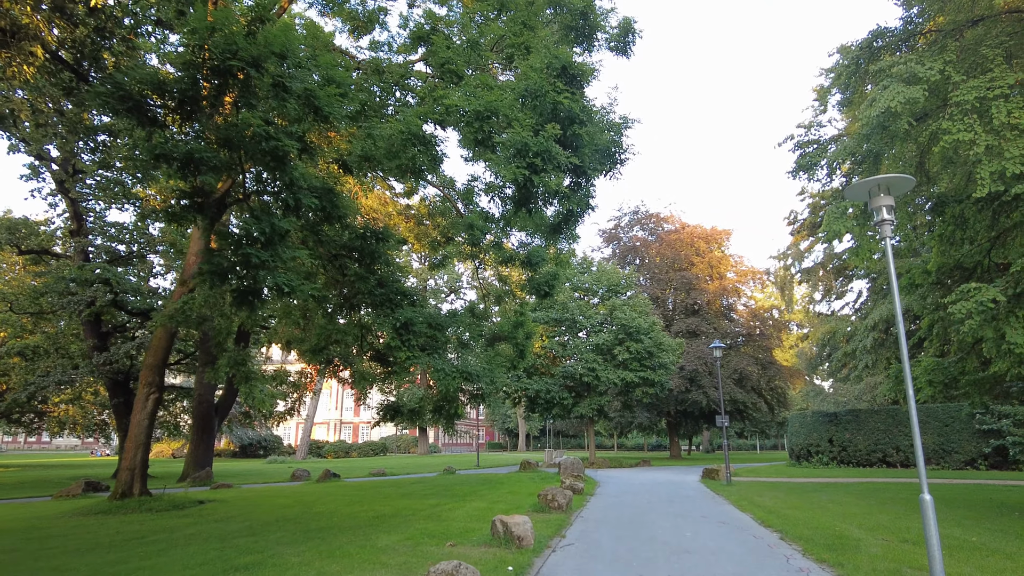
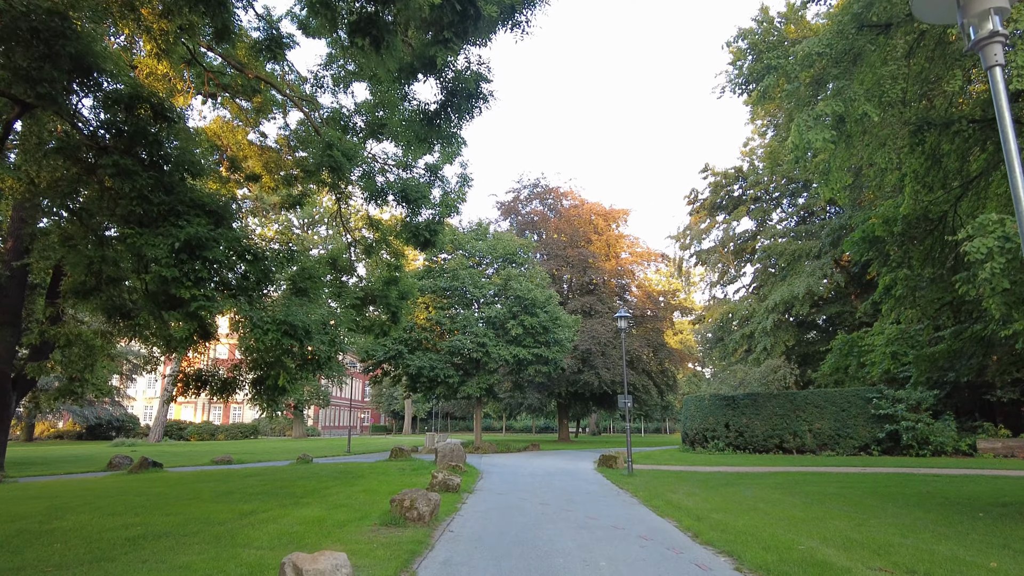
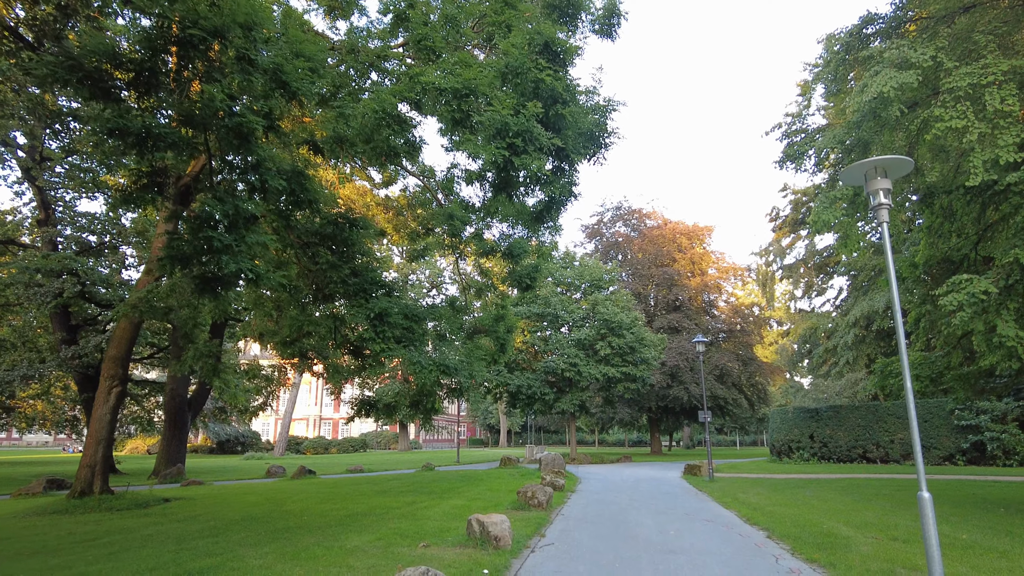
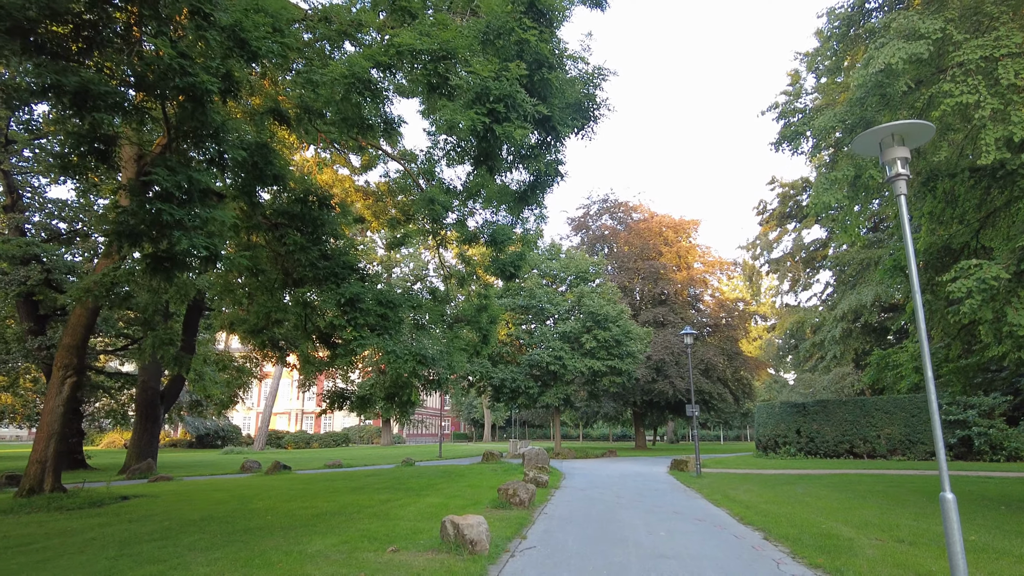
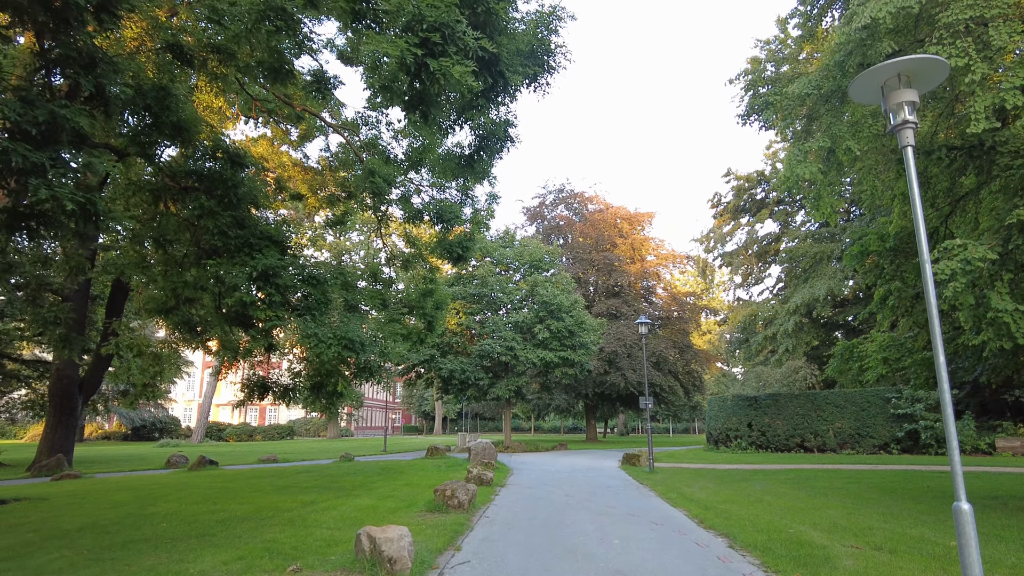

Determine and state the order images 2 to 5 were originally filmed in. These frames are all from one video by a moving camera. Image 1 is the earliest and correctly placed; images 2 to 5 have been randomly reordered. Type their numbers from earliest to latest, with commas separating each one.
3, 4, 5, 2
